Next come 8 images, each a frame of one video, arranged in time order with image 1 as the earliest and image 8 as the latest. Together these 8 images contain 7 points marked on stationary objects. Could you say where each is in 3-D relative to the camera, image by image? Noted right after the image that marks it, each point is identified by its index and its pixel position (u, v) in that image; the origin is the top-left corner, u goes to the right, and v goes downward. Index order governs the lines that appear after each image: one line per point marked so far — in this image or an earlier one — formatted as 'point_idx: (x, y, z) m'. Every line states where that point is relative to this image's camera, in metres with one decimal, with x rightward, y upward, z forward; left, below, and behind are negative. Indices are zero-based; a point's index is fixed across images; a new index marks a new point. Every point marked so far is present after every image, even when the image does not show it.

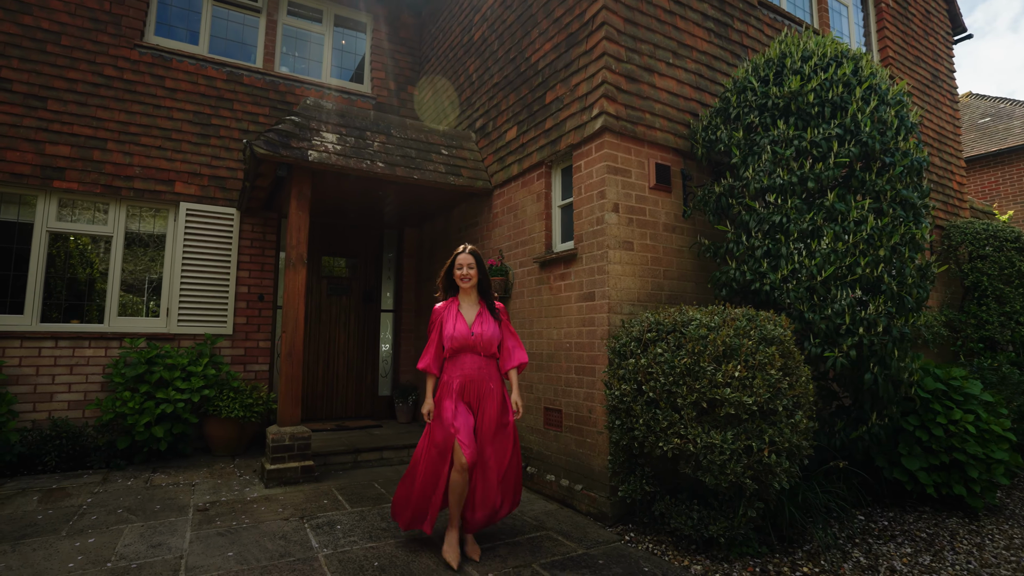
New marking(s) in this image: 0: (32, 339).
0: (-4.2, -0.4, +4.8) m
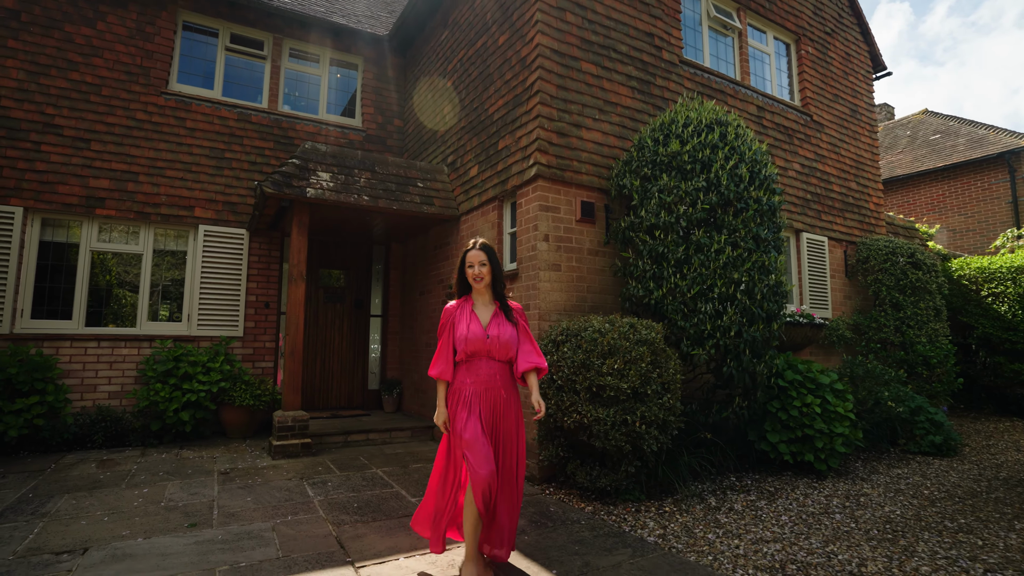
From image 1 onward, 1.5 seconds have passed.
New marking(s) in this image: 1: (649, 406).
0: (-4.6, -0.6, +5.9) m
1: (+0.9, -0.8, +3.8) m
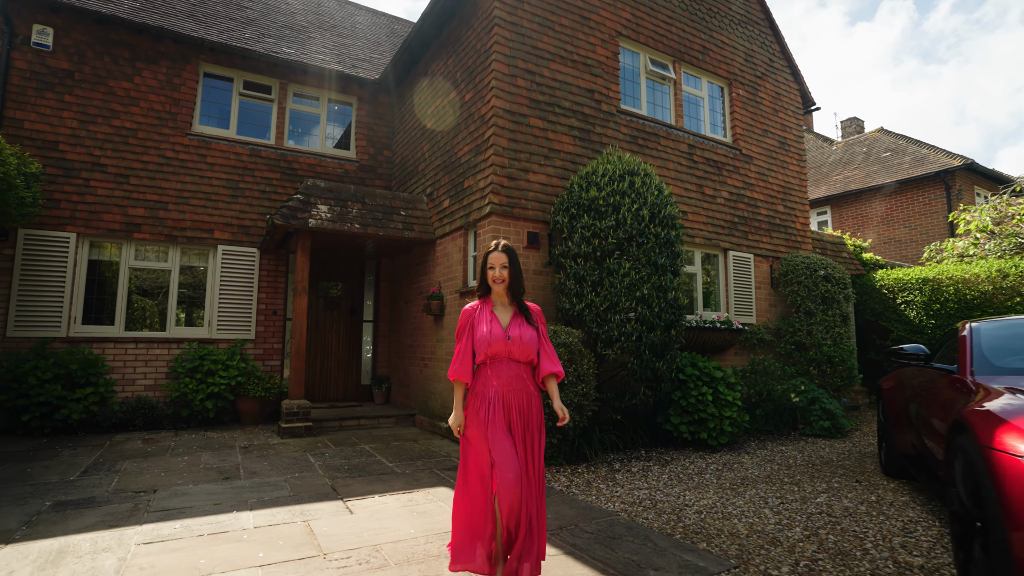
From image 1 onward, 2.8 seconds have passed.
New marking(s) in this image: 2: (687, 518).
0: (-5.1, -0.7, +7.1) m
1: (+0.5, -0.9, +5.0) m
2: (+1.2, -1.5, +3.7) m
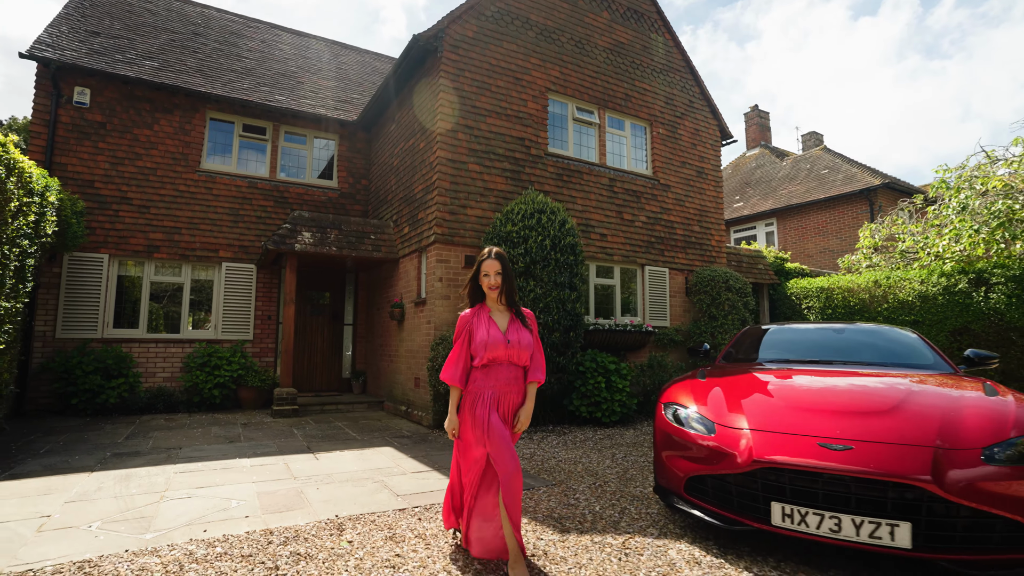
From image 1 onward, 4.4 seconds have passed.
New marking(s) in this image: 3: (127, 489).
0: (-5.9, -0.9, +8.7) m
1: (-0.3, -1.1, +6.6) m
2: (+0.3, -1.7, +5.3) m
3: (-2.9, -1.5, +4.2) m
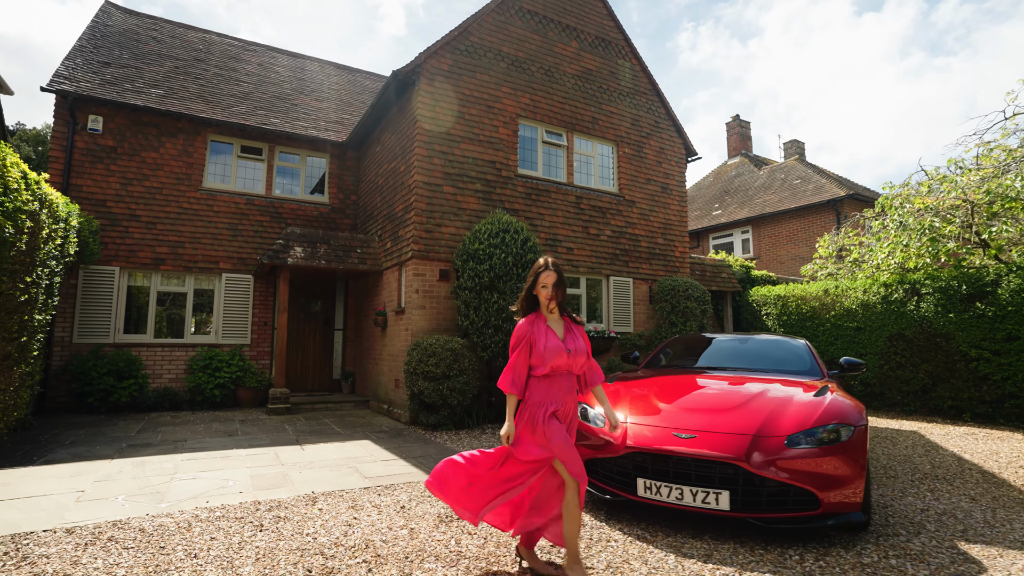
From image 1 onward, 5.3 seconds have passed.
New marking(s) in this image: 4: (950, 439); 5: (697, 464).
0: (-6.4, -1.0, +9.6) m
1: (-0.8, -1.3, +7.5) m
2: (-0.1, -1.9, +6.2) m
3: (-3.4, -1.7, +5.0) m
4: (+6.0, -2.1, +7.4) m
5: (+1.2, -1.1, +3.4) m
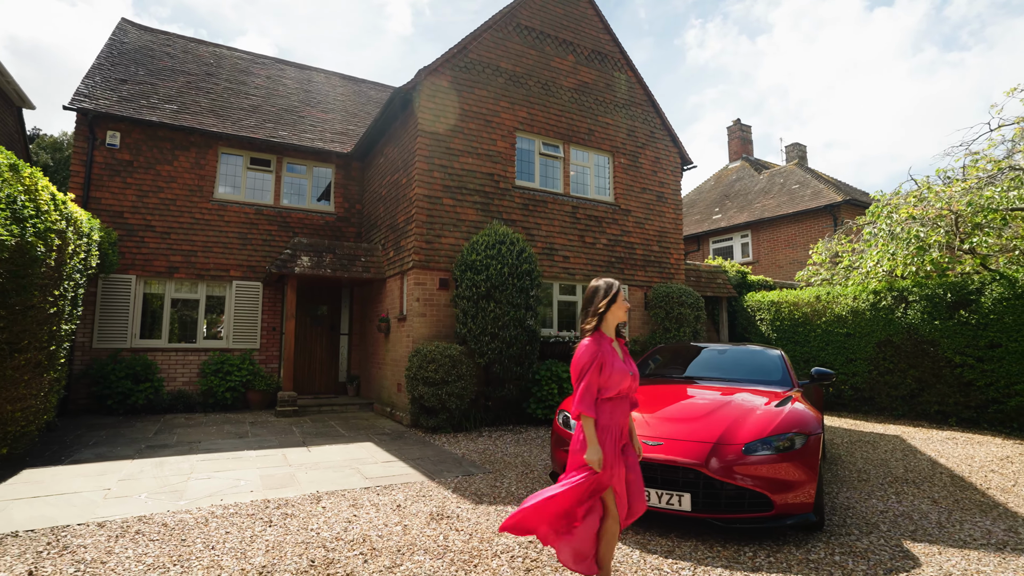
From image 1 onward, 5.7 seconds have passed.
0: (-6.4, -1.2, +10.1) m
1: (-0.9, -1.4, +7.9) m
2: (-0.2, -2.0, +6.6) m
3: (-3.5, -1.8, +5.4) m
4: (+5.9, -2.2, +7.7) m
5: (+1.0, -1.2, +3.8) m
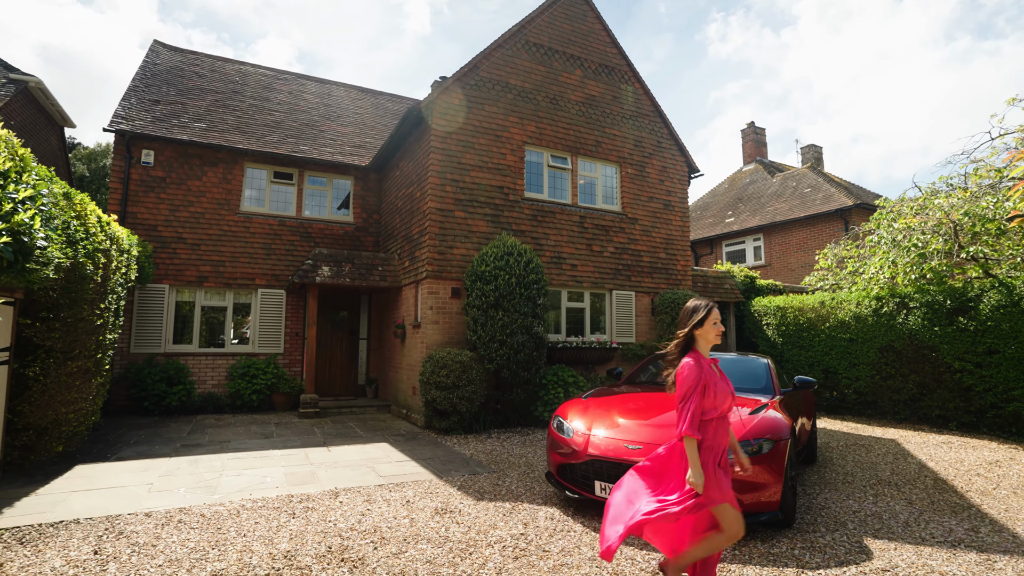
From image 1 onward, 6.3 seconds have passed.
0: (-6.2, -1.3, +10.7) m
1: (-0.8, -1.6, +8.4) m
2: (-0.2, -2.1, +7.0) m
3: (-3.5, -2.0, +6.0) m
4: (+6.0, -2.3, +7.9) m
5: (+1.0, -1.4, +4.2) m
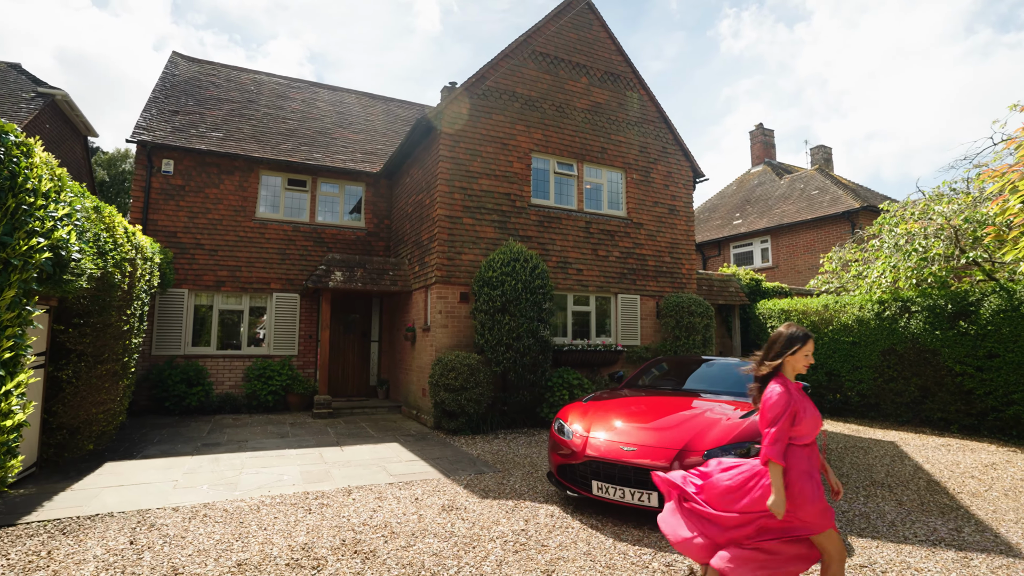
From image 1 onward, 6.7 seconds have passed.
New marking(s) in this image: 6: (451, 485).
0: (-6.1, -1.4, +11.1) m
1: (-0.7, -1.6, +8.6) m
2: (-0.1, -2.2, +7.3) m
3: (-3.4, -2.1, +6.3) m
4: (+6.1, -2.4, +8.1) m
5: (+1.0, -1.5, +4.4) m
6: (-0.6, -2.1, +5.7) m
